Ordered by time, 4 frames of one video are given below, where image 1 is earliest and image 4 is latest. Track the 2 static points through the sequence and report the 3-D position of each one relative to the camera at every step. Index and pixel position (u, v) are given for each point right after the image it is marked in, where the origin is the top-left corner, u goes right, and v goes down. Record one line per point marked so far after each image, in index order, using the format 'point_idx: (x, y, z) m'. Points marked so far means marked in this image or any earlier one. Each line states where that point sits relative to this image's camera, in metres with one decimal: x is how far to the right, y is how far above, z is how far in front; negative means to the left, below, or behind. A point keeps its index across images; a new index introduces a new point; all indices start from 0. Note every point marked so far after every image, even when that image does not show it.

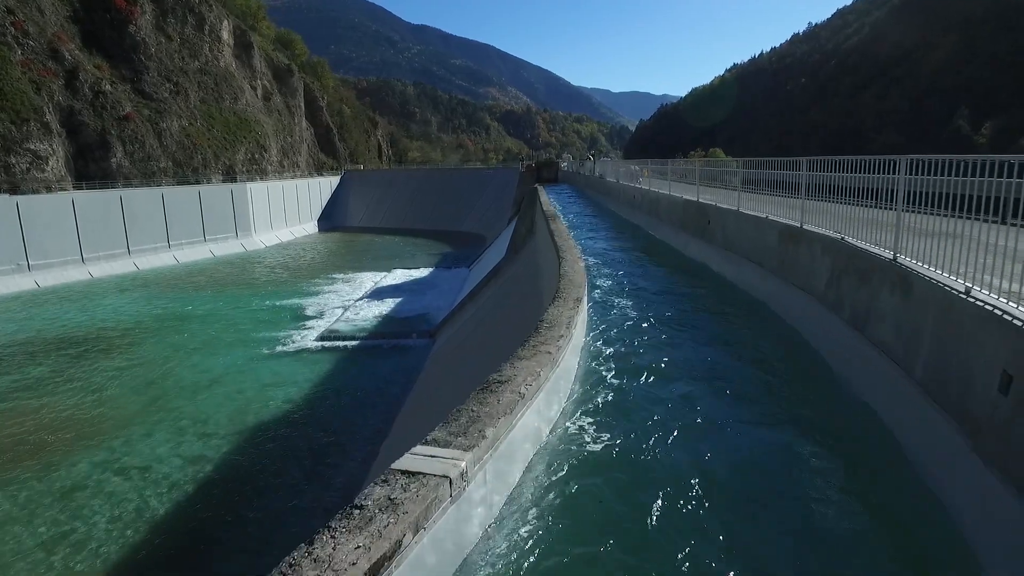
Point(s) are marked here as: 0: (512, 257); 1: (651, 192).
0: (0.0, +0.8, +15.2) m
1: (+3.8, +2.6, +15.6) m
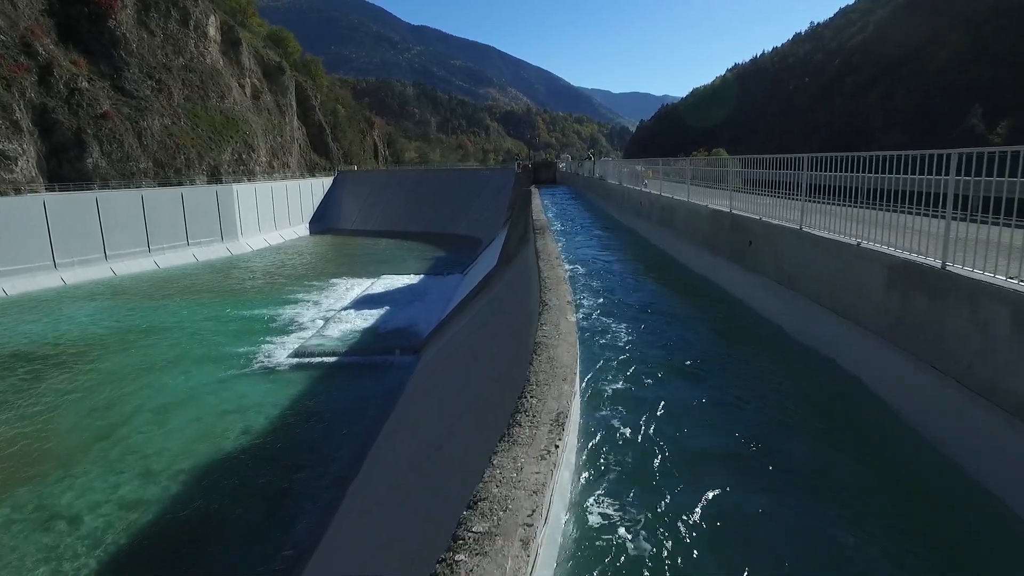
0: (-0.2, +0.5, +14.0) m
1: (+3.6, +2.3, +14.4) m
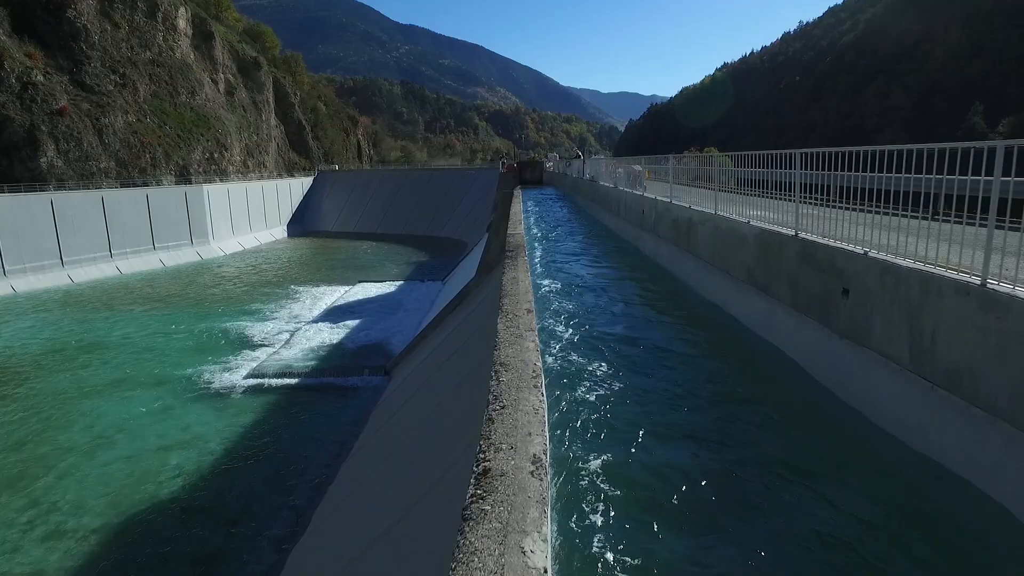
0: (-0.6, +0.3, +12.8) m
1: (+3.2, +2.1, +13.2) m
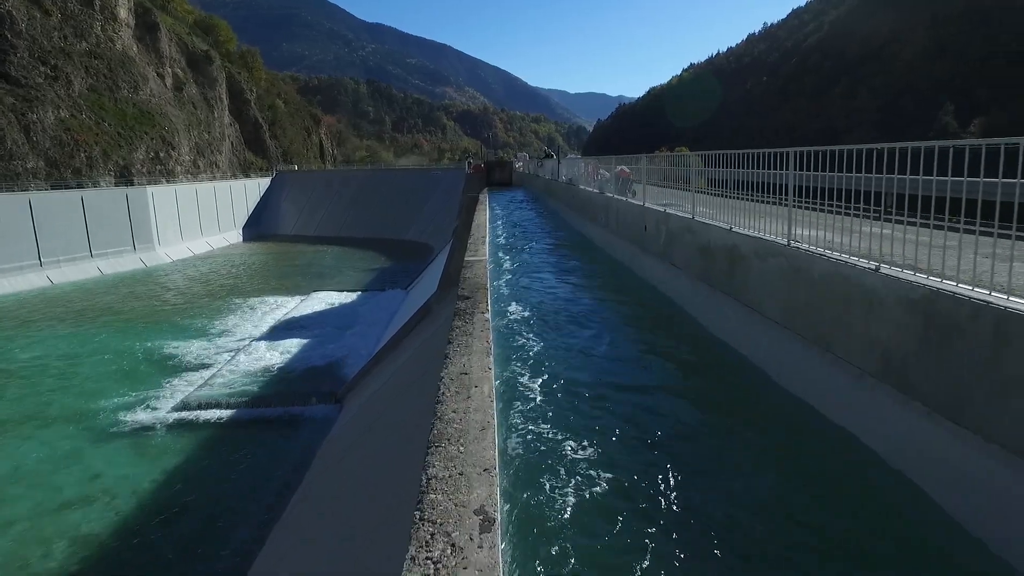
0: (-1.3, 0.0, +11.5) m
1: (+2.5, +1.8, +12.1) m
